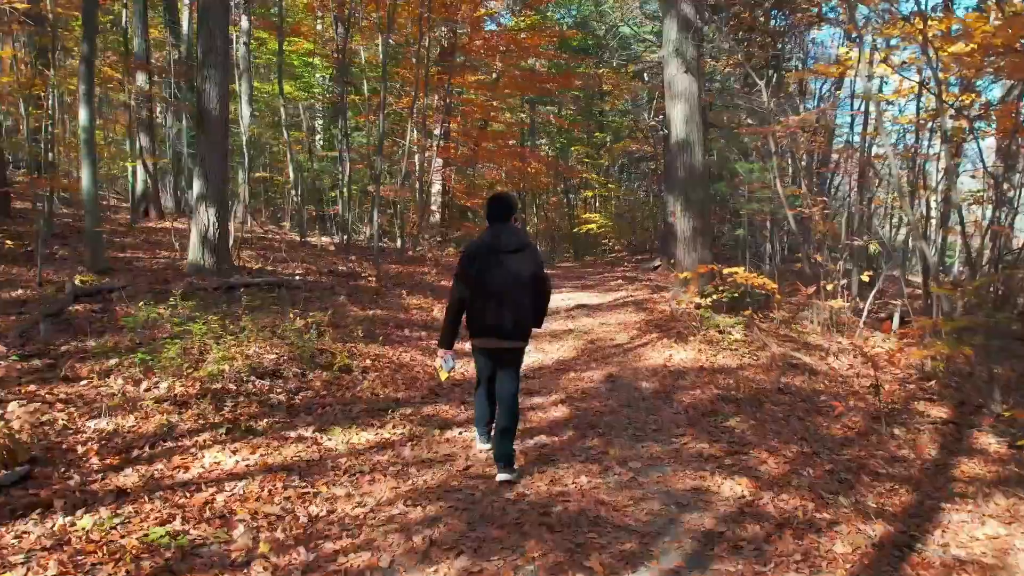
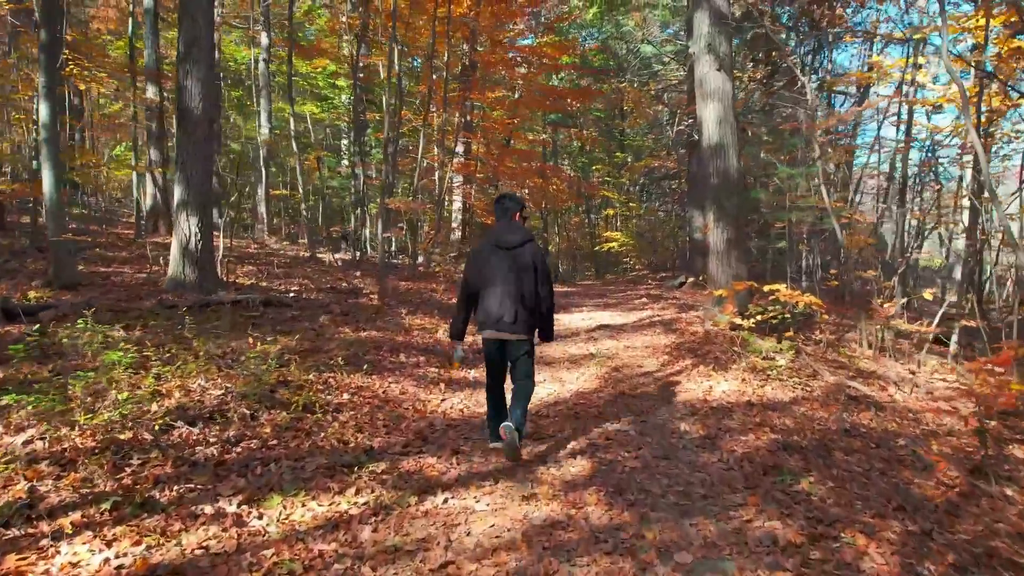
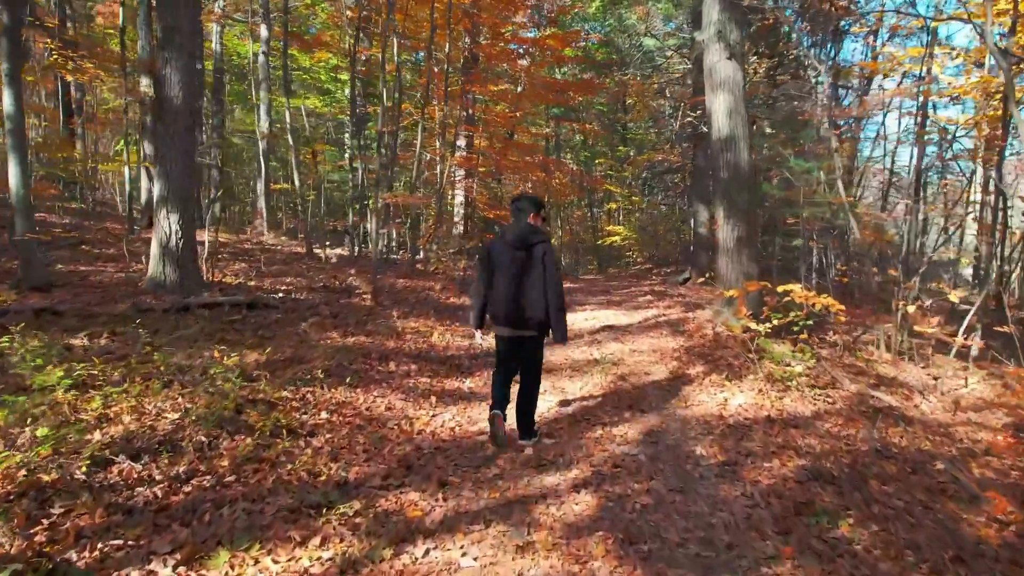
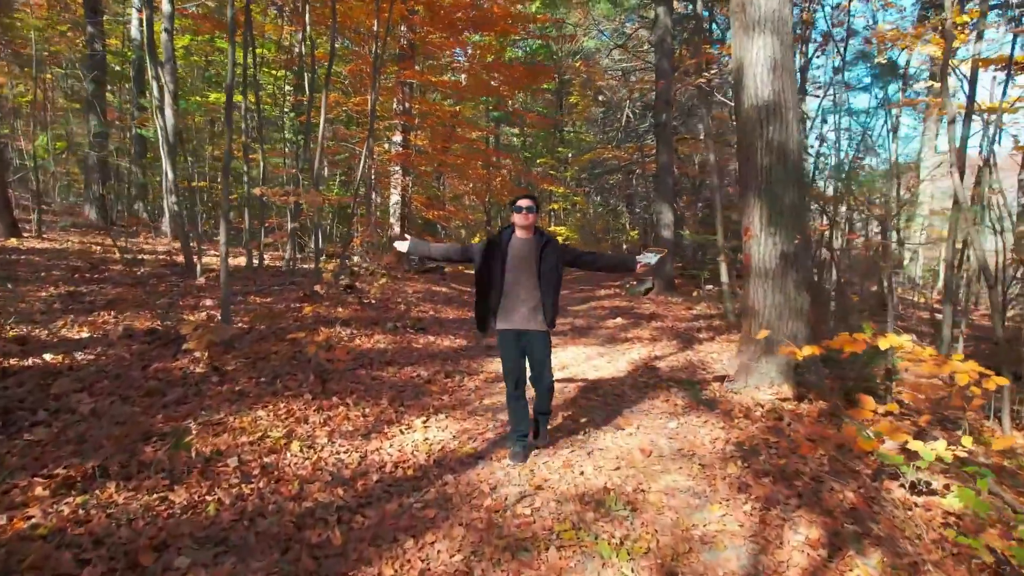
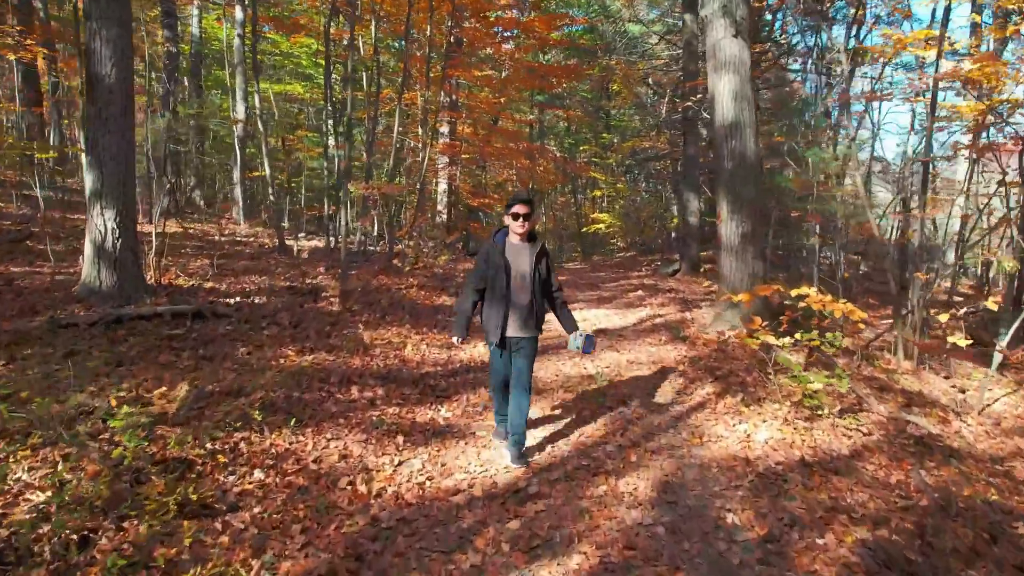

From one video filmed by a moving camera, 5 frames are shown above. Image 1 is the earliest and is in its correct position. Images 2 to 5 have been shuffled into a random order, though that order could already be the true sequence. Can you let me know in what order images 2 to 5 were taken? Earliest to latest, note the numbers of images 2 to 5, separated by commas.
2, 3, 5, 4
